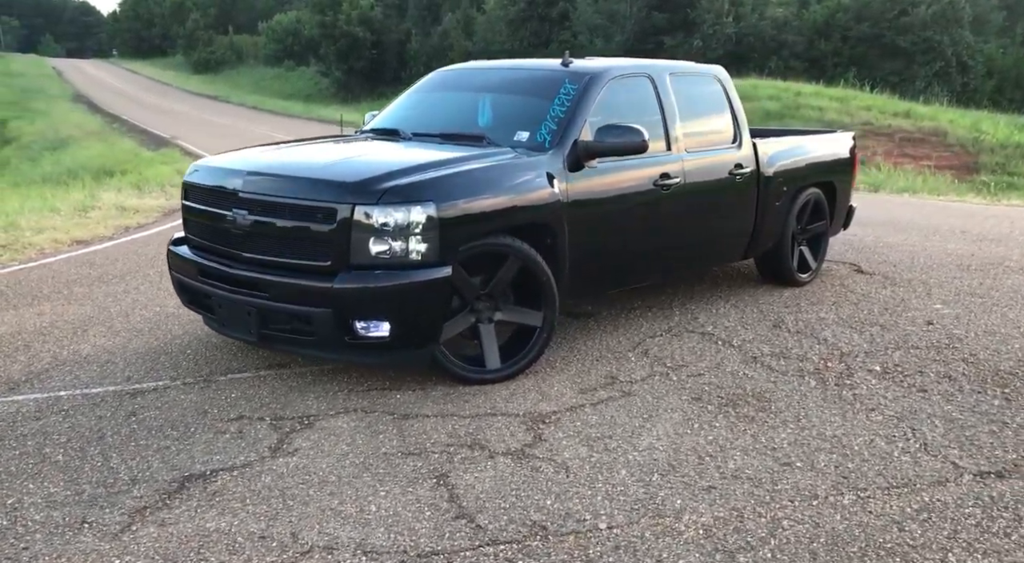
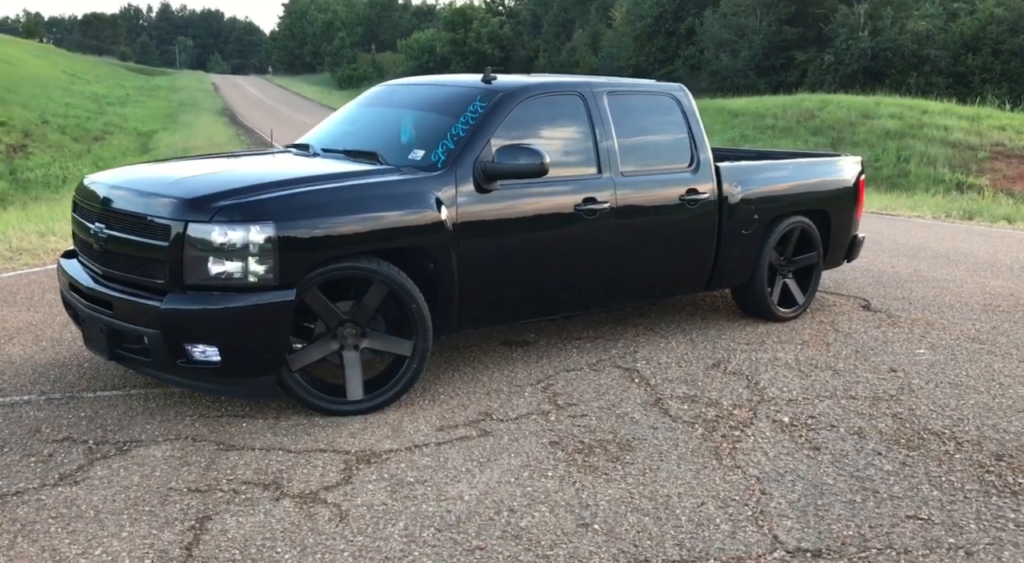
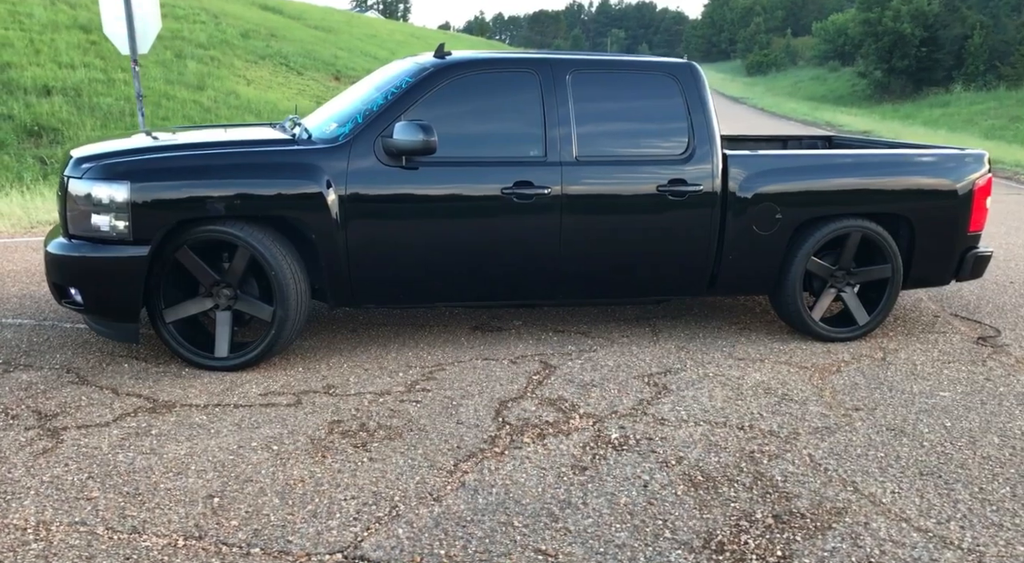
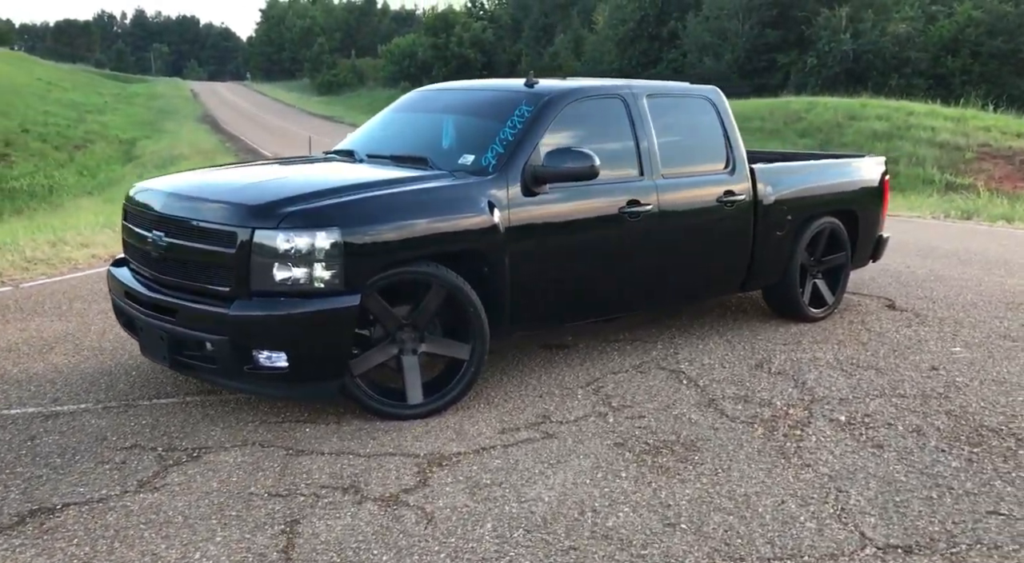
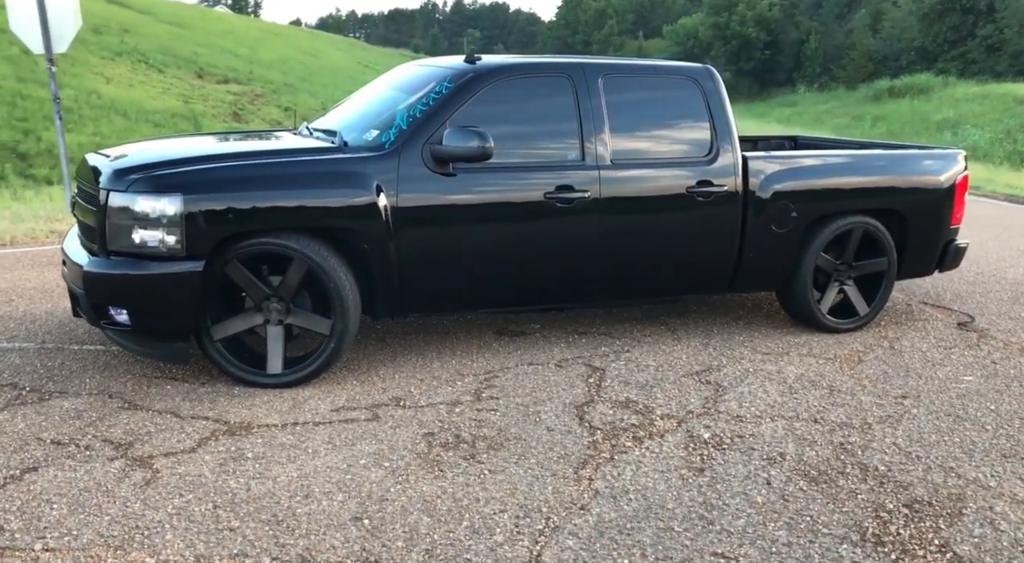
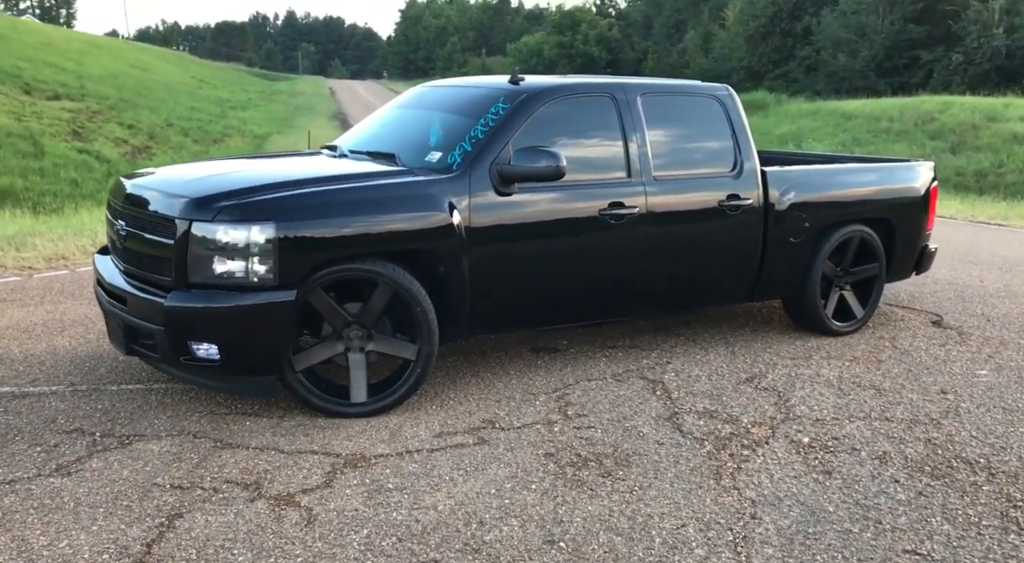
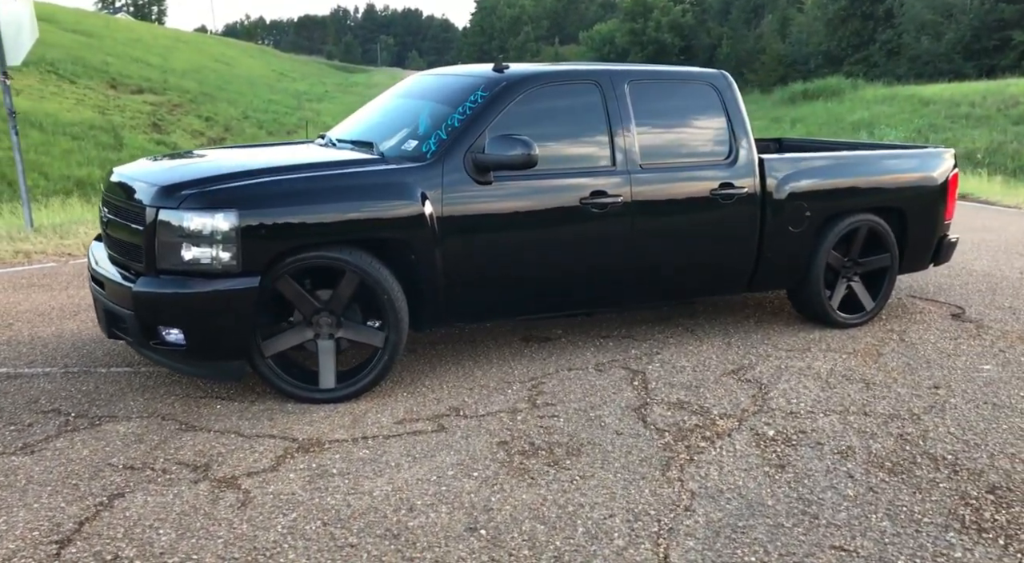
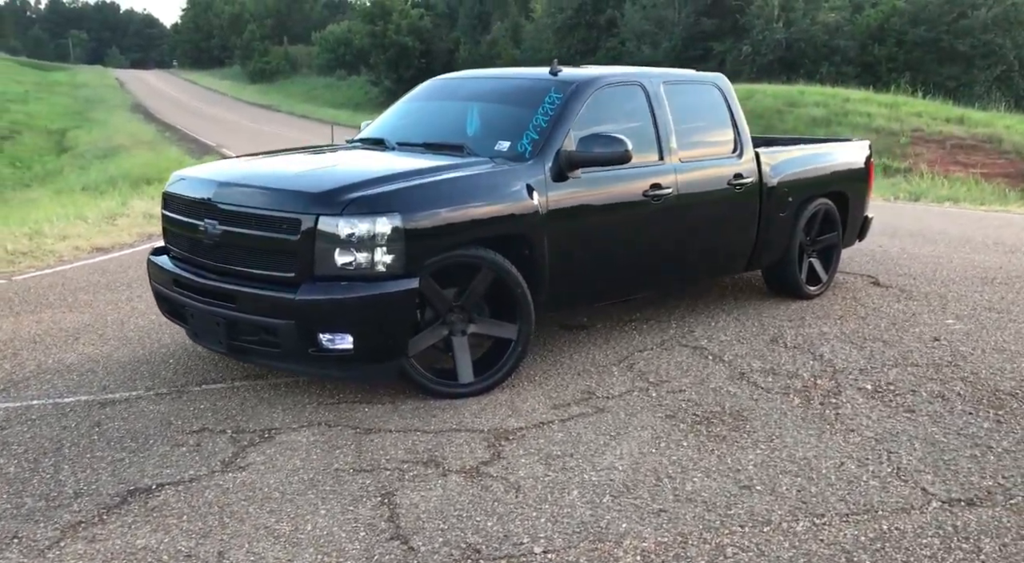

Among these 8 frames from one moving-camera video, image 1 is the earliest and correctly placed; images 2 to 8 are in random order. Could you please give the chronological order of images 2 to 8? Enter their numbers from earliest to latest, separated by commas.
8, 4, 2, 6, 7, 5, 3
